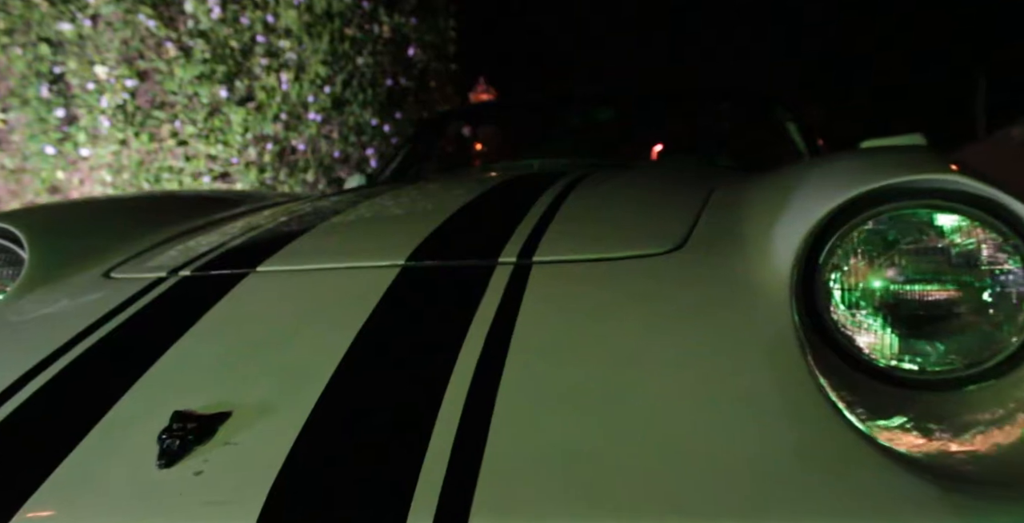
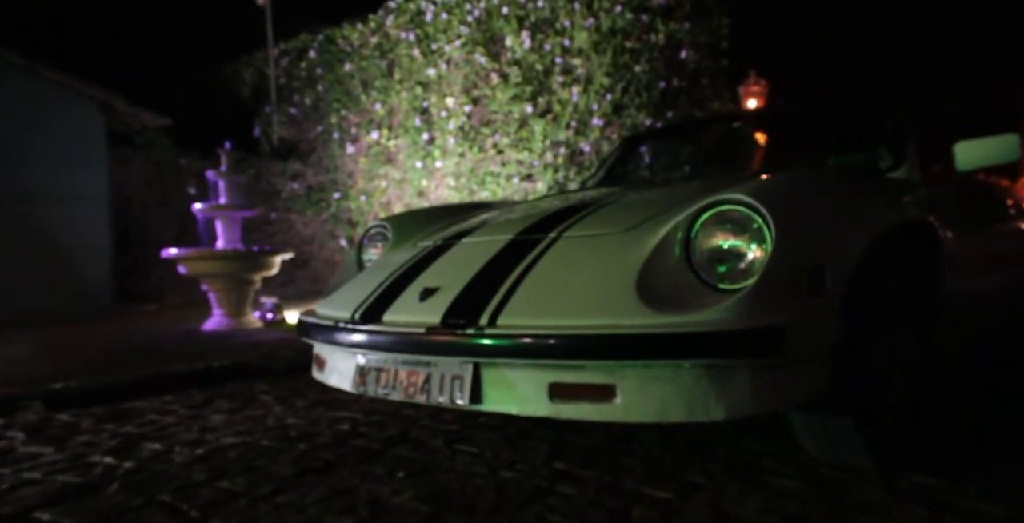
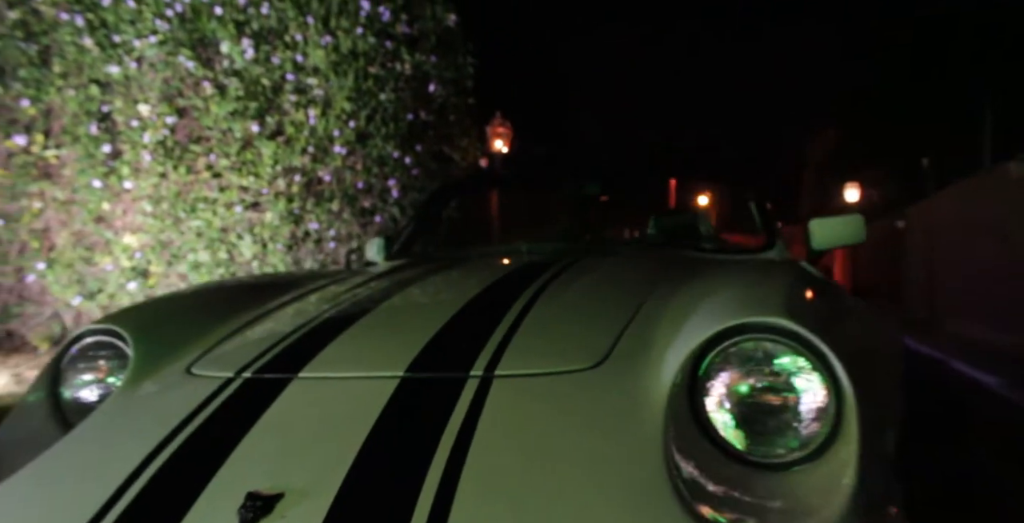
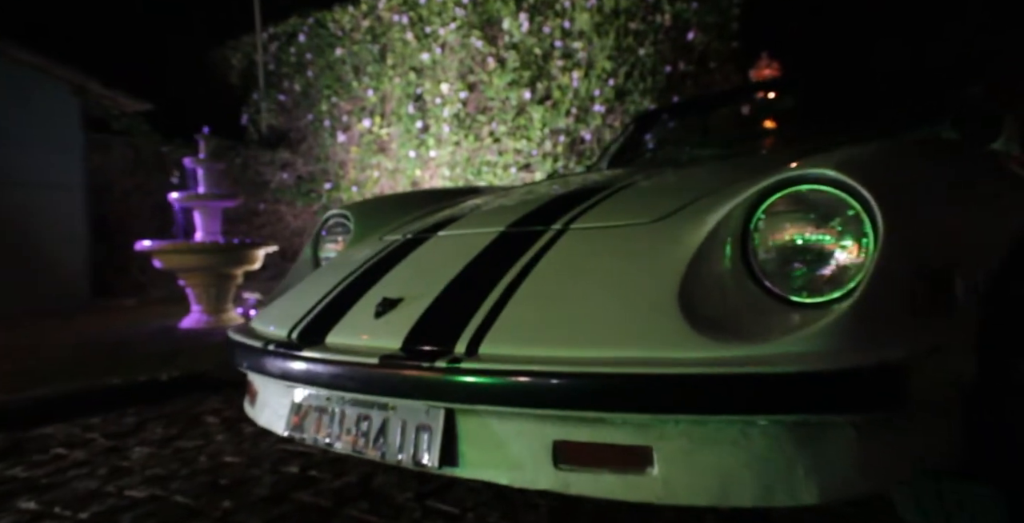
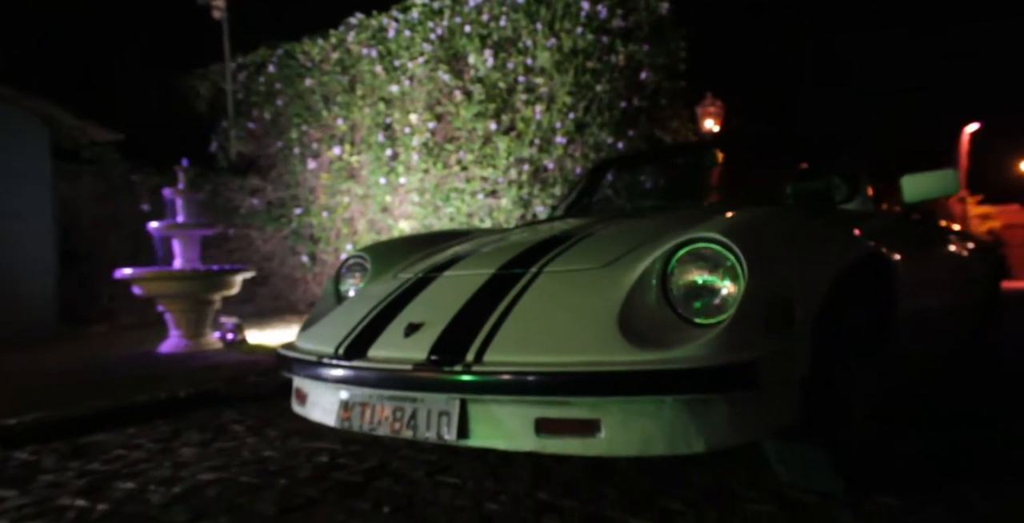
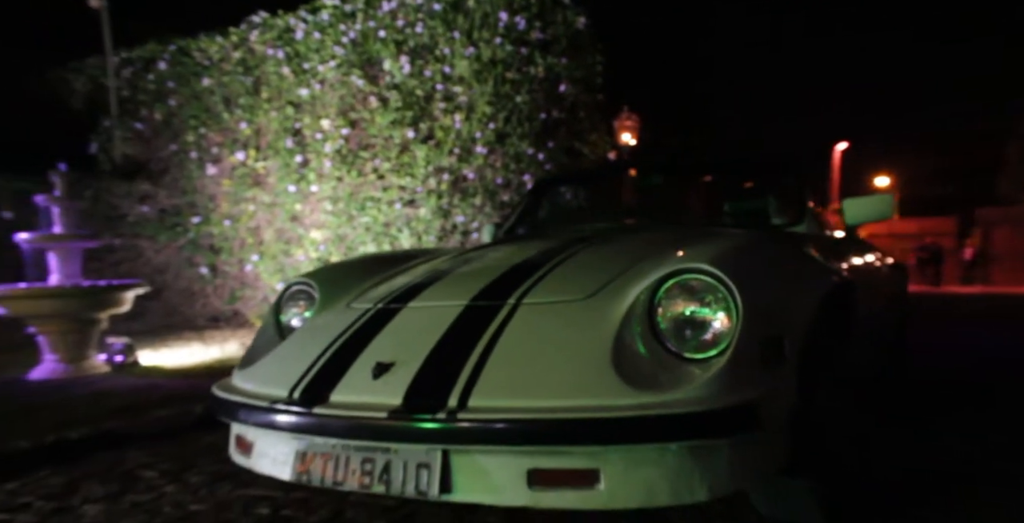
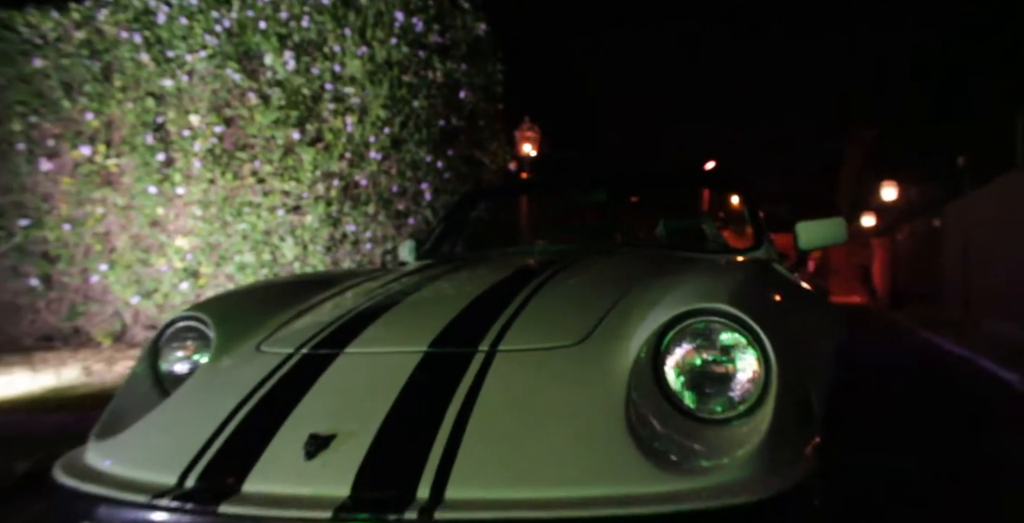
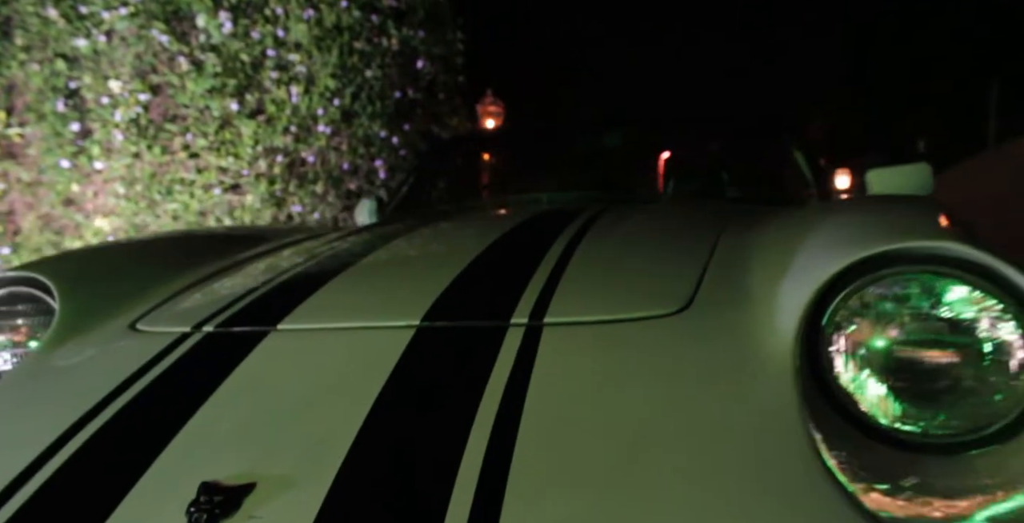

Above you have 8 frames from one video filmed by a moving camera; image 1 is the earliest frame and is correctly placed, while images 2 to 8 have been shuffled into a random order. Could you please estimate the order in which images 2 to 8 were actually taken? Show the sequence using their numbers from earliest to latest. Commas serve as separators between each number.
8, 3, 7, 6, 5, 2, 4
